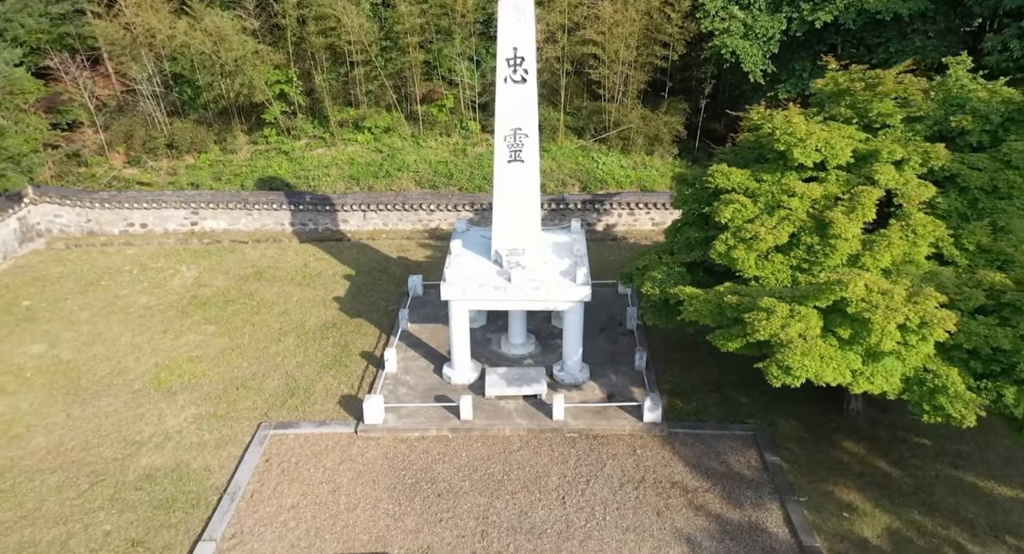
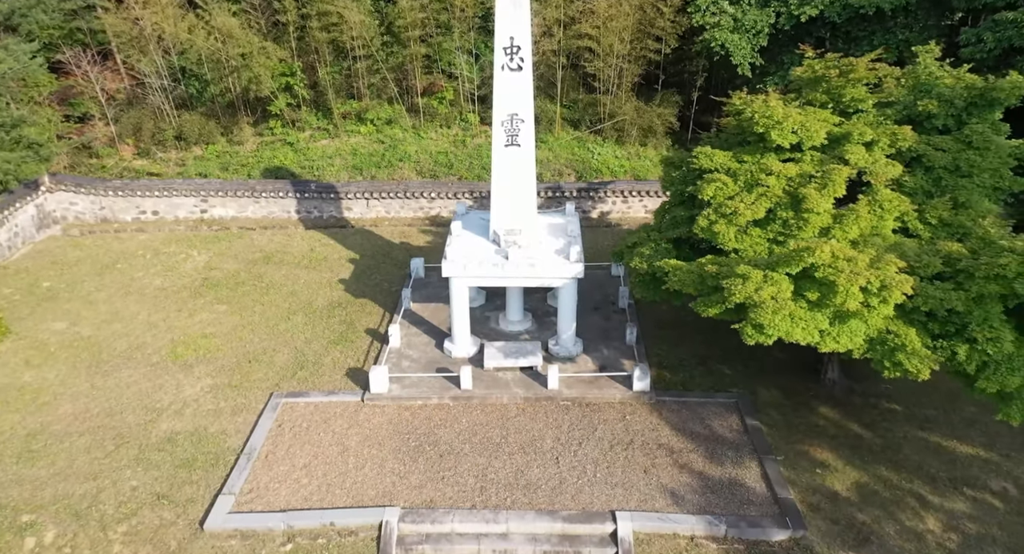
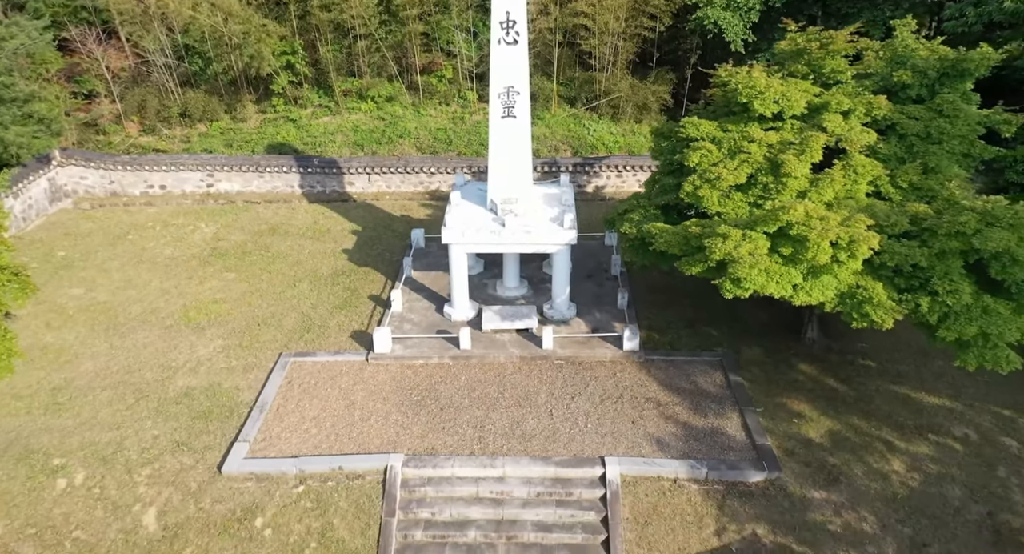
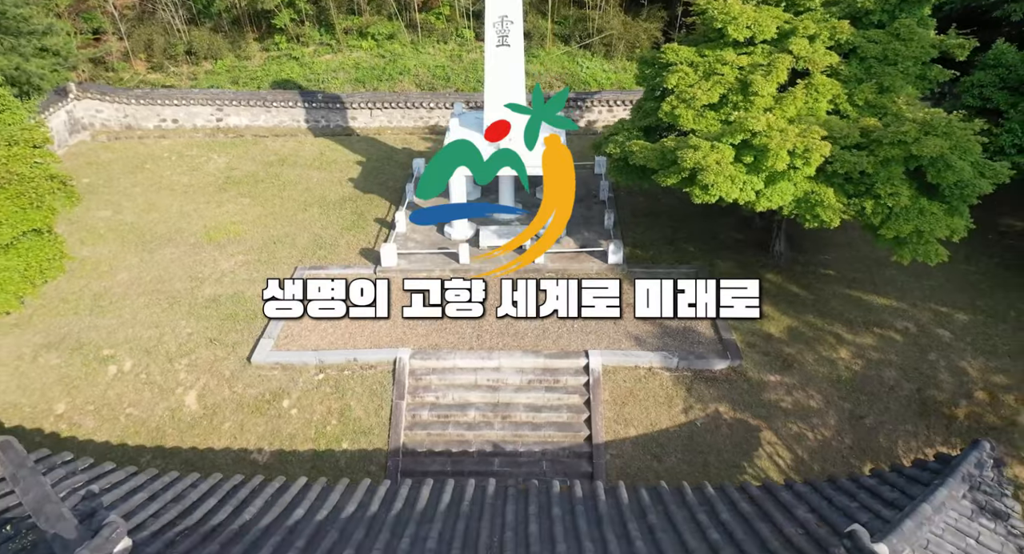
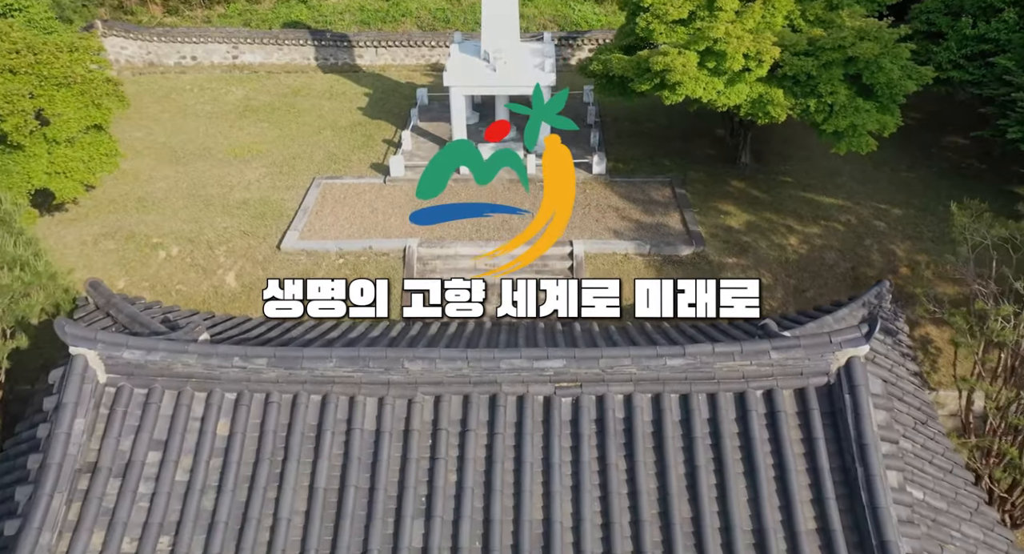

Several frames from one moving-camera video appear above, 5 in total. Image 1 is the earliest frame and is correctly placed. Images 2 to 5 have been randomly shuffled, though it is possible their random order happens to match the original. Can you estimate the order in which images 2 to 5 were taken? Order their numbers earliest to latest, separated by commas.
2, 3, 4, 5
